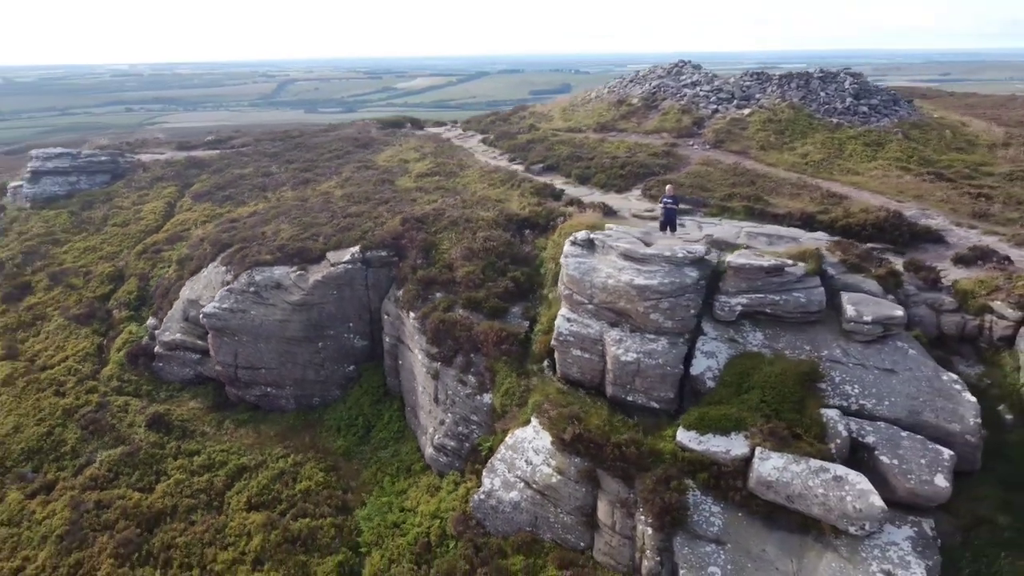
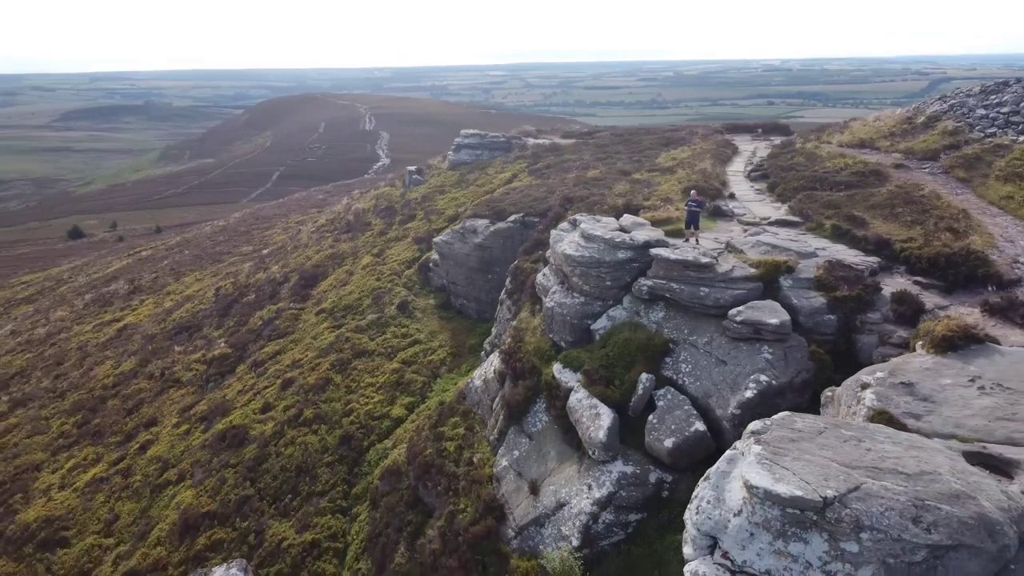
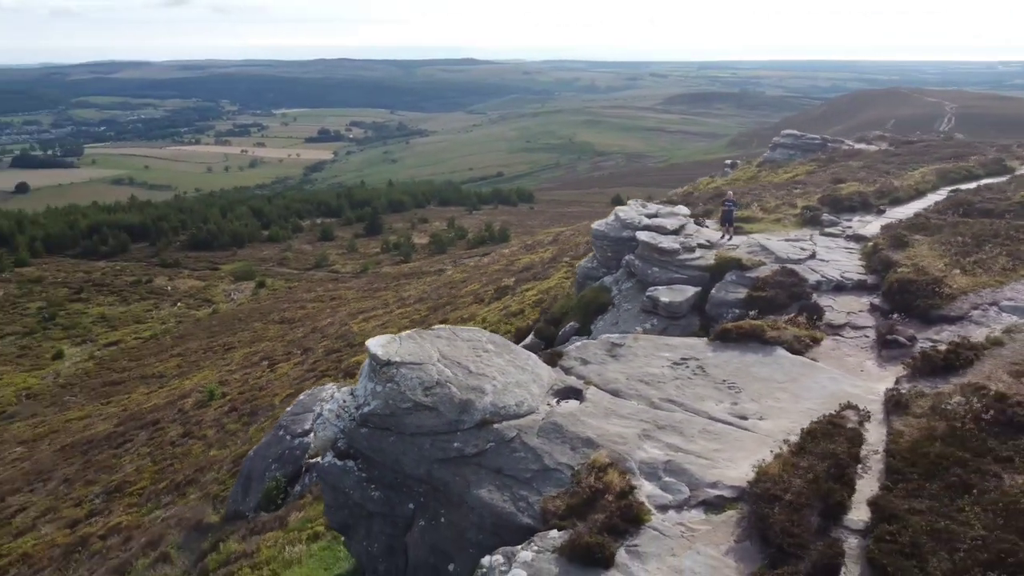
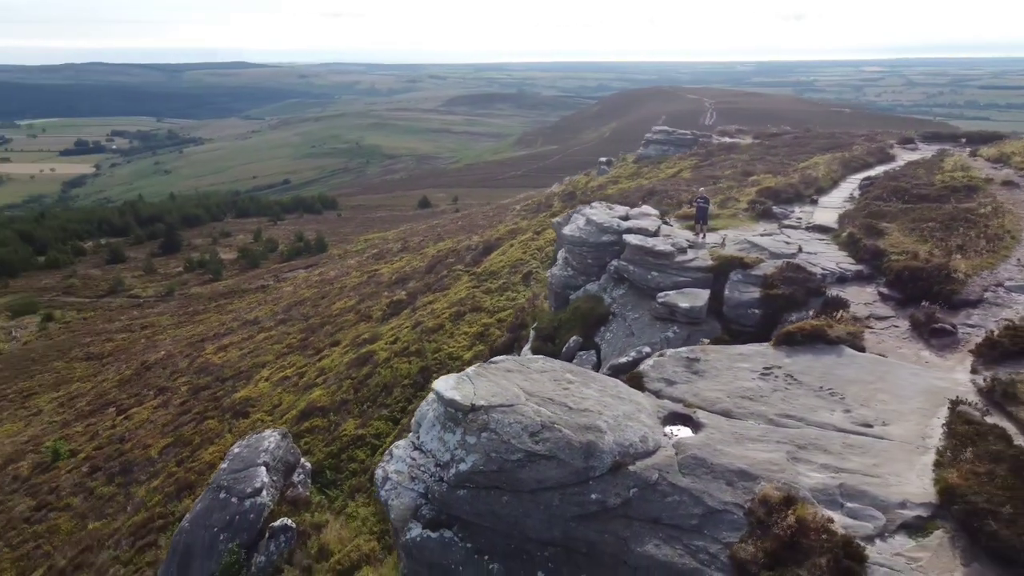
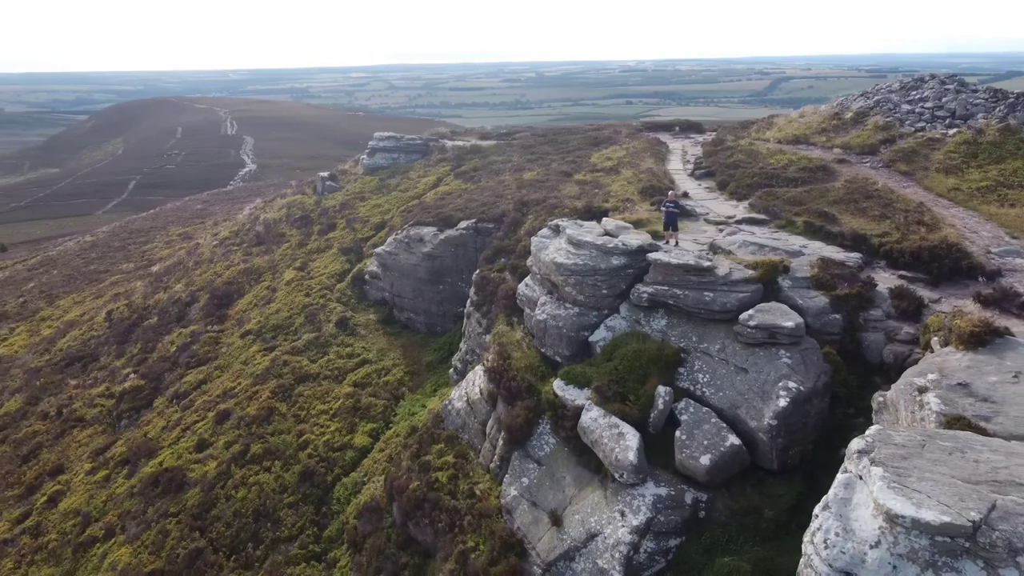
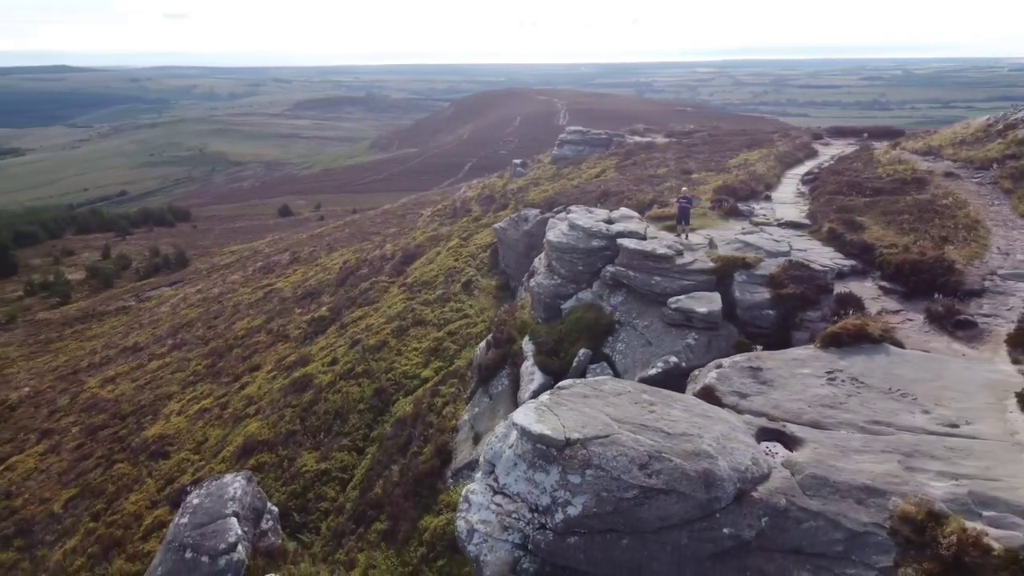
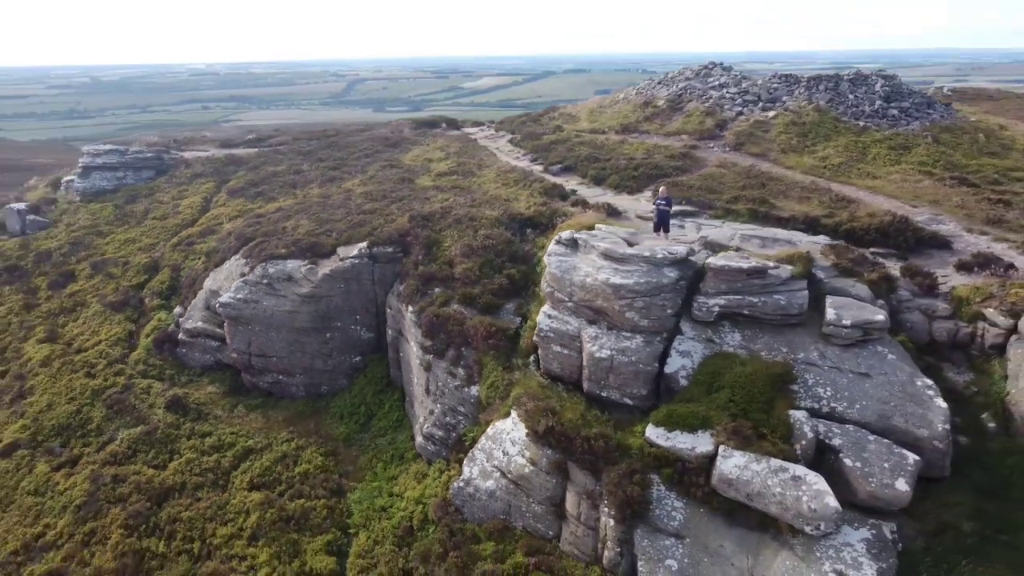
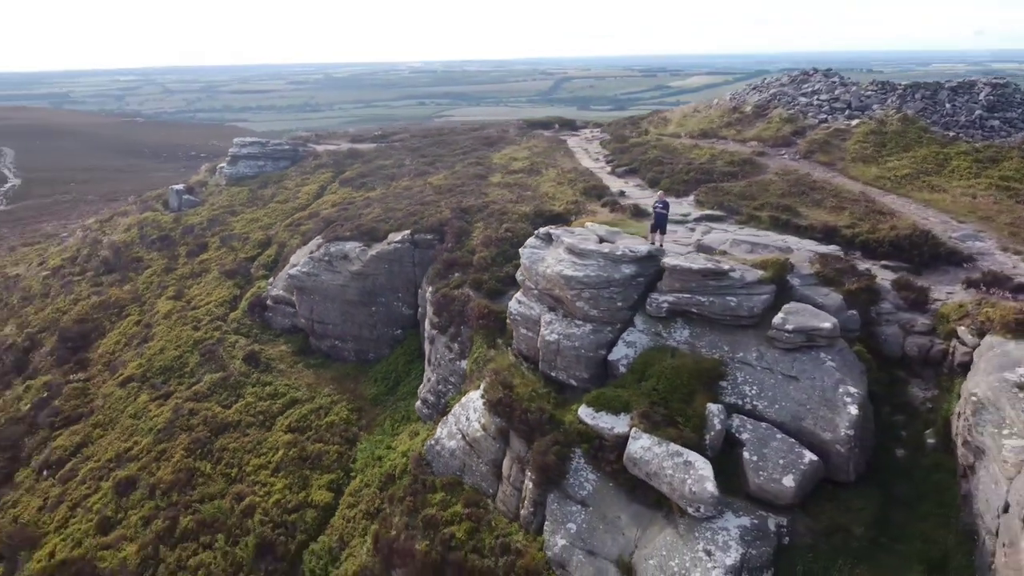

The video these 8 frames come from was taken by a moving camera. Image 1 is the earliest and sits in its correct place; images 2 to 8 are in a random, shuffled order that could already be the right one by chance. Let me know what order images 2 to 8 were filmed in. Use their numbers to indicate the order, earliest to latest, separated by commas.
7, 8, 5, 2, 6, 4, 3
